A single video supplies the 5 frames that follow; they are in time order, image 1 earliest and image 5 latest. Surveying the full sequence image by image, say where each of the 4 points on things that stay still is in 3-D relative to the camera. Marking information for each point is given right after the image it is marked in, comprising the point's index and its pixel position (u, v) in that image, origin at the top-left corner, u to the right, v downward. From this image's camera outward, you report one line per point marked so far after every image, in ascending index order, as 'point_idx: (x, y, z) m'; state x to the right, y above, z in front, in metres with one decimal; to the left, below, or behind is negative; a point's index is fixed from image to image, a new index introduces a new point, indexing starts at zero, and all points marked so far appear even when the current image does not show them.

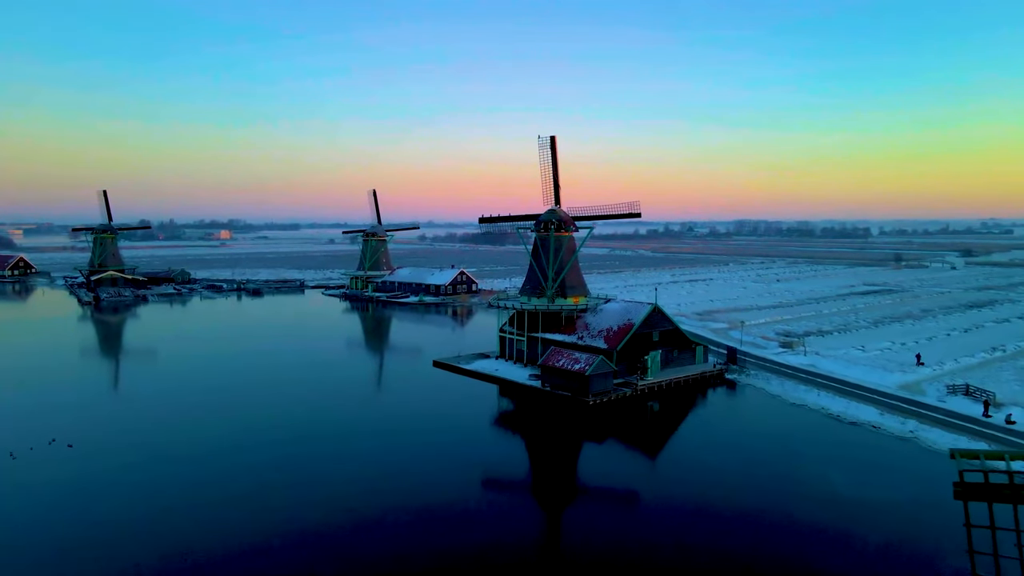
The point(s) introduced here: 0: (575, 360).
0: (+1.5, -1.8, +14.7) m
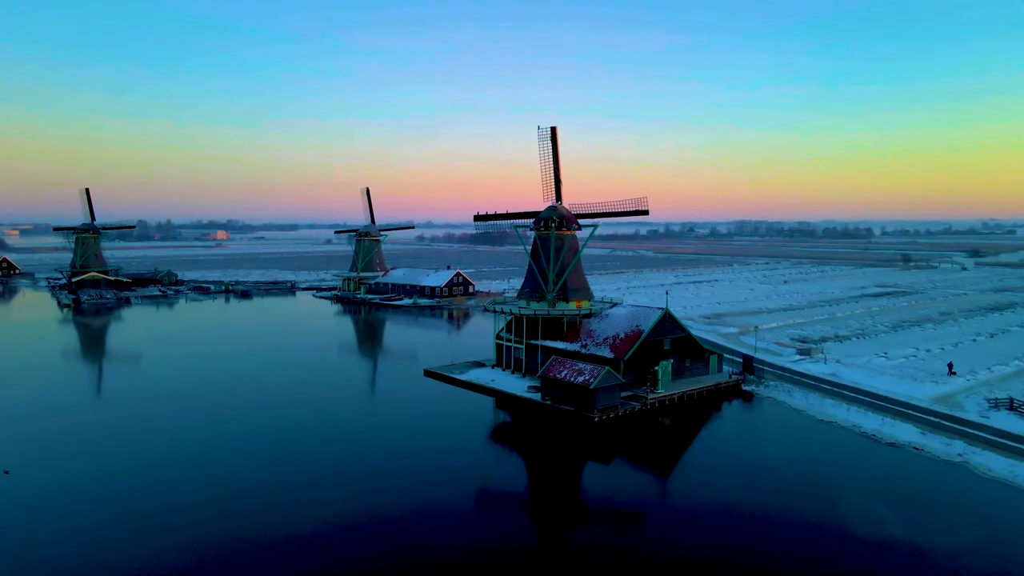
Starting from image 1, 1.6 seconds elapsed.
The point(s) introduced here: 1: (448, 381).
0: (+1.4, -1.9, +13.4) m
1: (-1.9, -2.7, +18.3) m
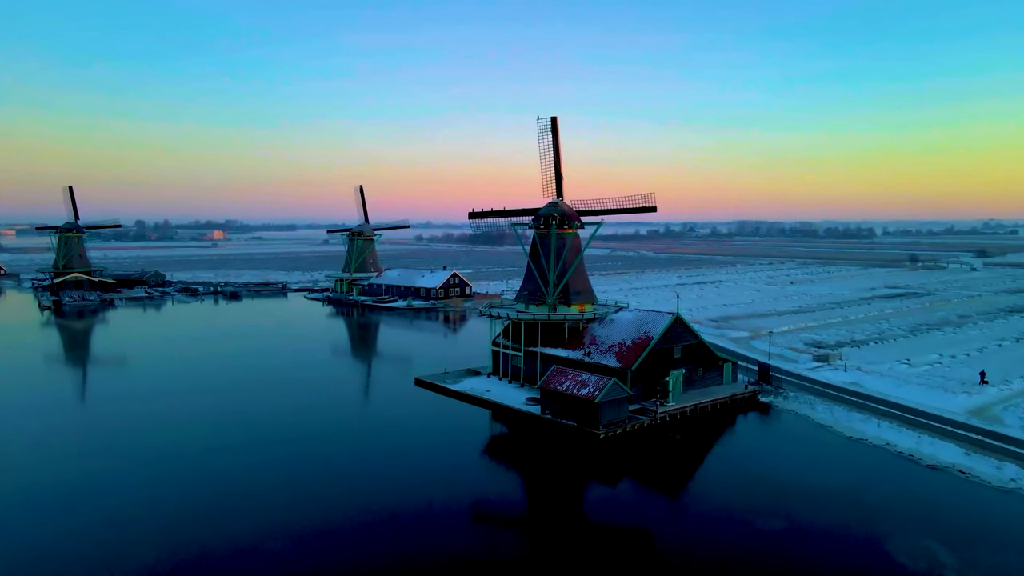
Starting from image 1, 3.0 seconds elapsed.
0: (+1.4, -1.9, +12.4) m
1: (-2.0, -2.8, +17.2) m
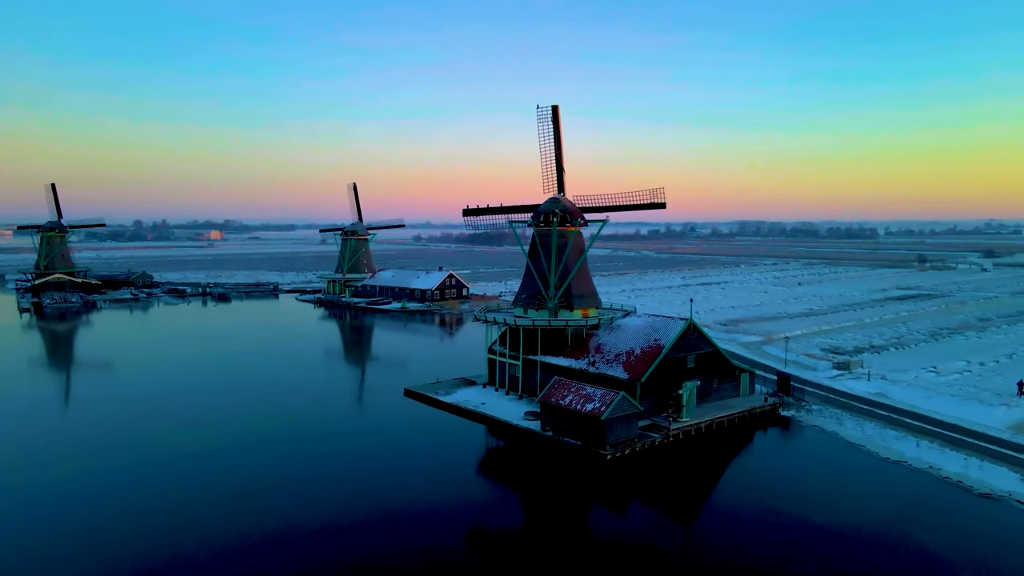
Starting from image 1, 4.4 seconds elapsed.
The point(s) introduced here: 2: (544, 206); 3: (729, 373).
0: (+1.3, -2.0, +11.3) m
1: (-2.0, -2.9, +16.1) m
2: (+0.8, +2.0, +15.3) m
3: (+4.5, -1.7, +13.0) m
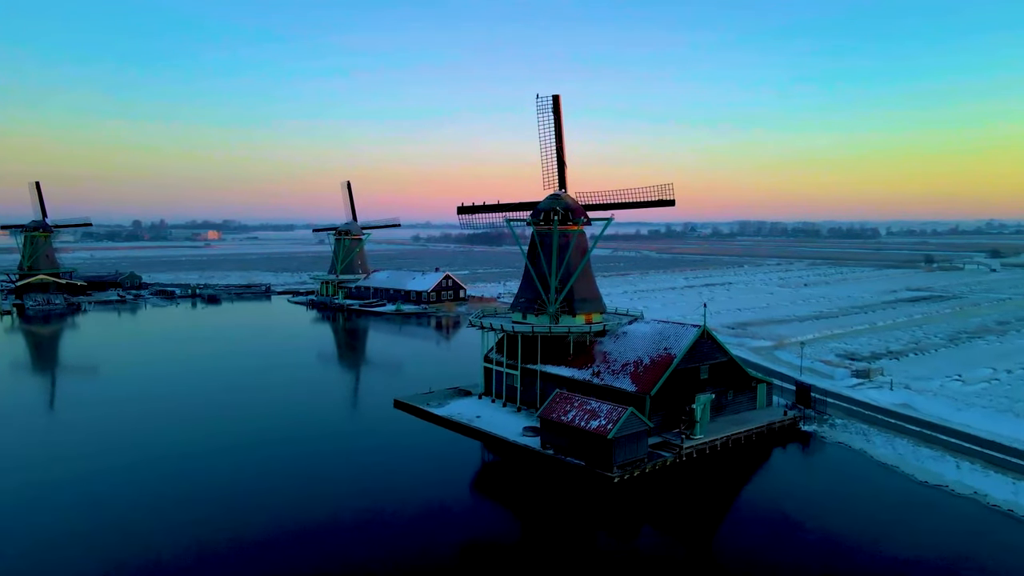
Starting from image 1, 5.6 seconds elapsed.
0: (+1.3, -2.0, +10.4) m
1: (-2.1, -2.9, +15.3) m
2: (+0.7, +1.9, +14.4) m
3: (+4.5, -1.8, +12.1) m
